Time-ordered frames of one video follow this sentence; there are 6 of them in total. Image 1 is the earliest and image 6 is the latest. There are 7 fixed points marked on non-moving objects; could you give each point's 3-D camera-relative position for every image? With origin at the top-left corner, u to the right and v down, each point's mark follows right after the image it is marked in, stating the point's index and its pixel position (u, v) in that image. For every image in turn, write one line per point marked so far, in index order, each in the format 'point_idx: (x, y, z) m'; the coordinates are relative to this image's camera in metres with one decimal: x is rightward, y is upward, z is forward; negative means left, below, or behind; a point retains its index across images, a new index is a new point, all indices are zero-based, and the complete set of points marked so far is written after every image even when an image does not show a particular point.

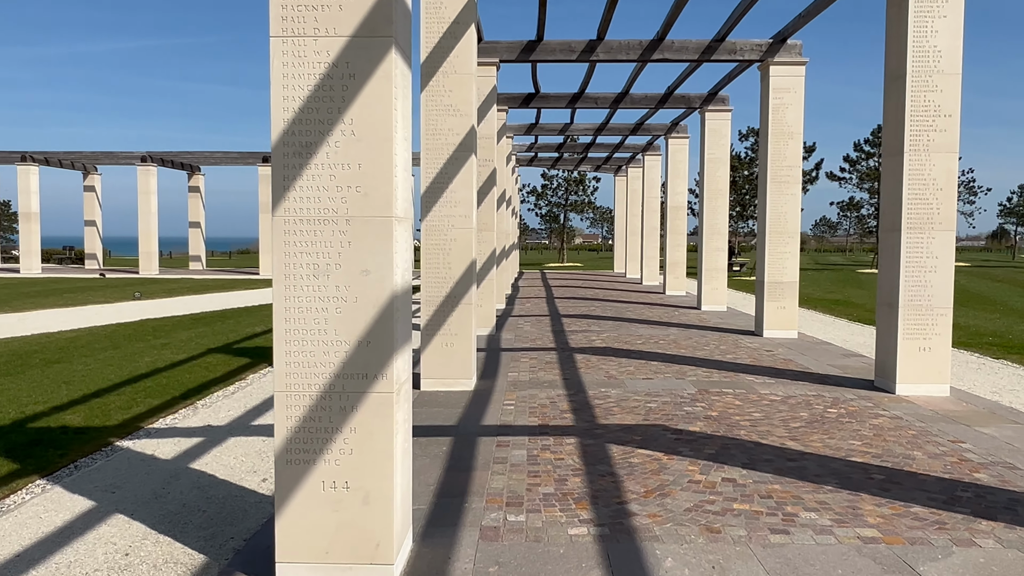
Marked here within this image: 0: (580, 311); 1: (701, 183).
0: (+1.4, -0.5, +16.4) m
1: (+4.0, +2.2, +17.4) m
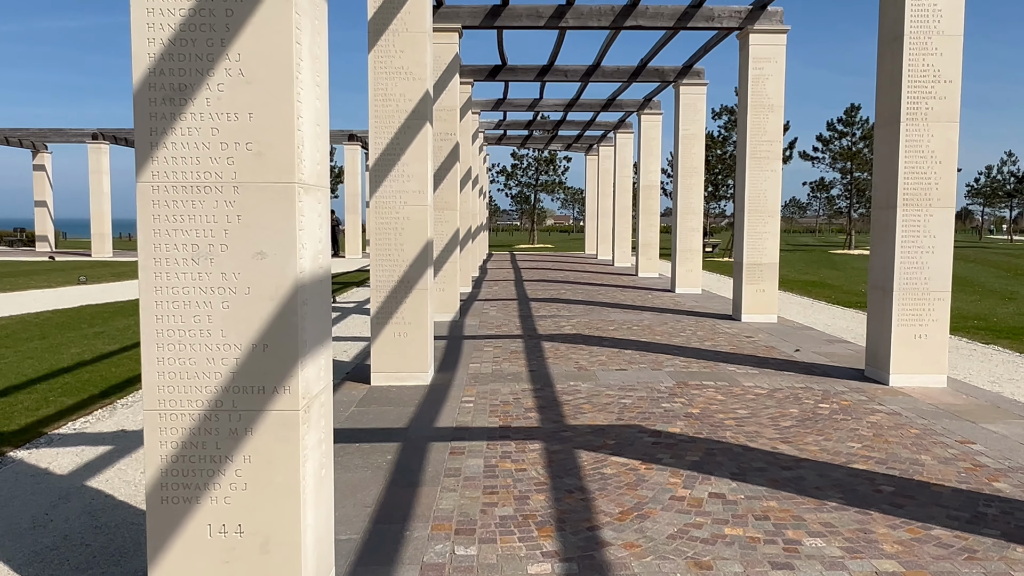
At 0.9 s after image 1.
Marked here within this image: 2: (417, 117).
0: (+0.7, -0.1, +15.7) m
1: (+3.3, +2.6, +16.7) m
2: (-0.8, +1.5, +7.3) m
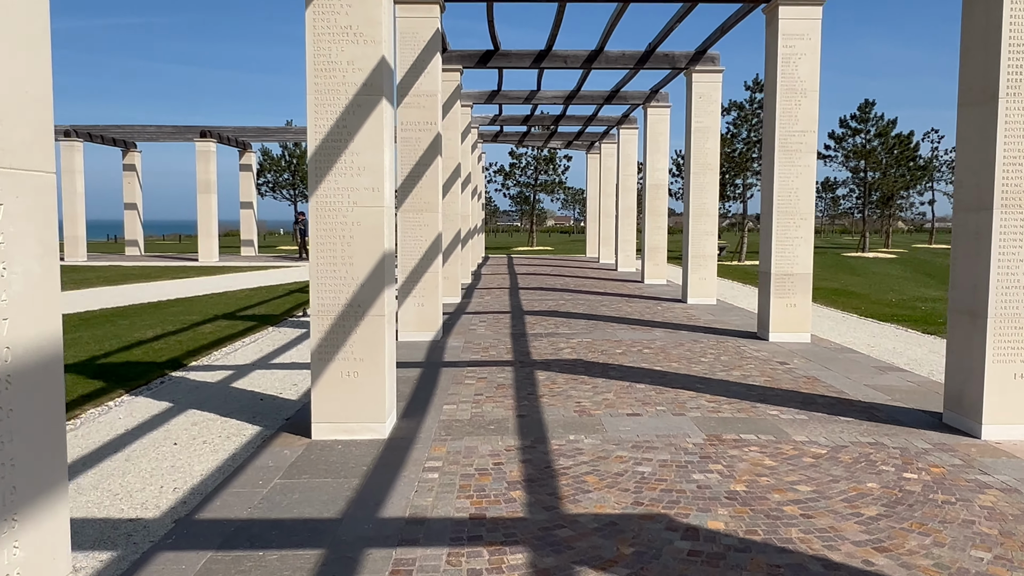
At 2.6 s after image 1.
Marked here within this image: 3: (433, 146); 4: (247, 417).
0: (+0.6, -0.3, +14.0) m
1: (+3.2, +2.4, +15.0) m
2: (-1.0, +1.3, +5.6) m
3: (-1.0, +1.8, +10.4) m
4: (-2.0, -1.0, +6.4) m
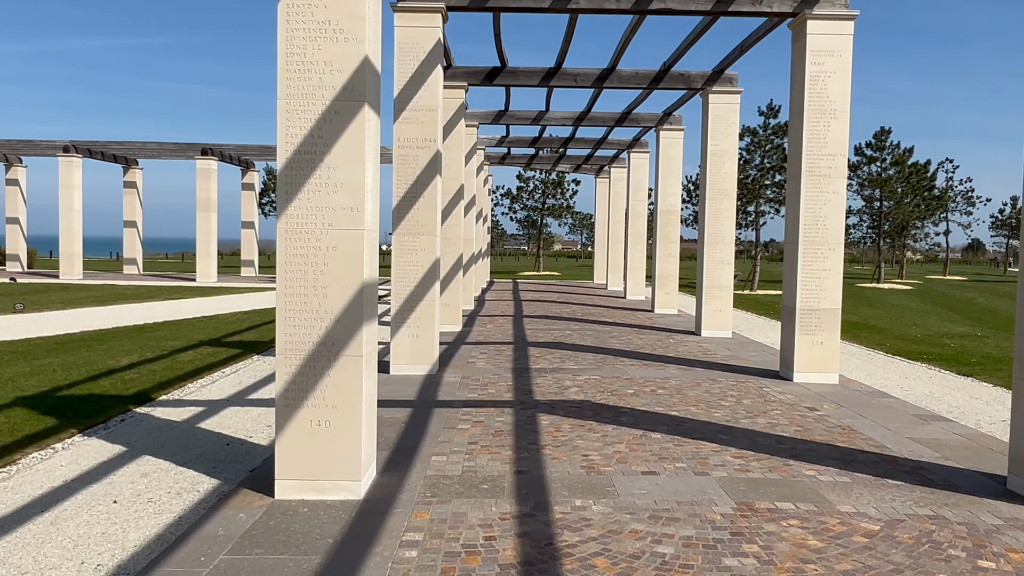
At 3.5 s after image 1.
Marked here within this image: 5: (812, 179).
0: (+0.7, -0.8, +13.2) m
1: (+3.3, +1.8, +14.2) m
2: (-0.9, +1.1, +4.8) m
3: (-0.9, +1.4, +9.6) m
4: (-2.1, -1.2, +5.6) m
5: (+3.4, +1.2, +9.5) m
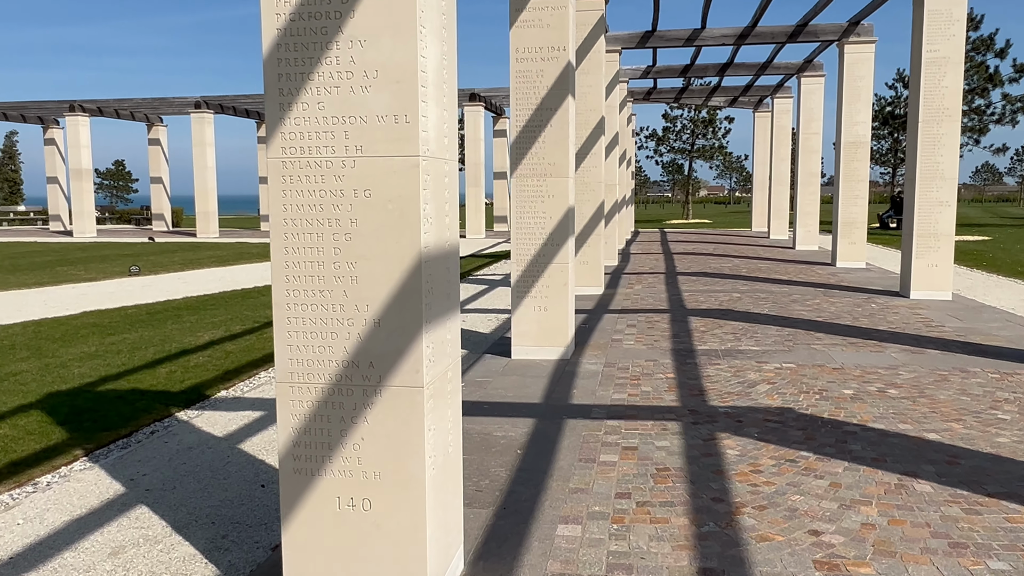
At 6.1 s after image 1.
0: (+2.6, -0.2, +10.6) m
1: (+5.3, +2.5, +11.0) m
2: (-0.4, +1.2, +2.6) m
3: (+0.4, +1.8, +7.2) m
4: (-1.3, -1.1, +3.6) m
5: (+4.7, +1.6, +6.4) m
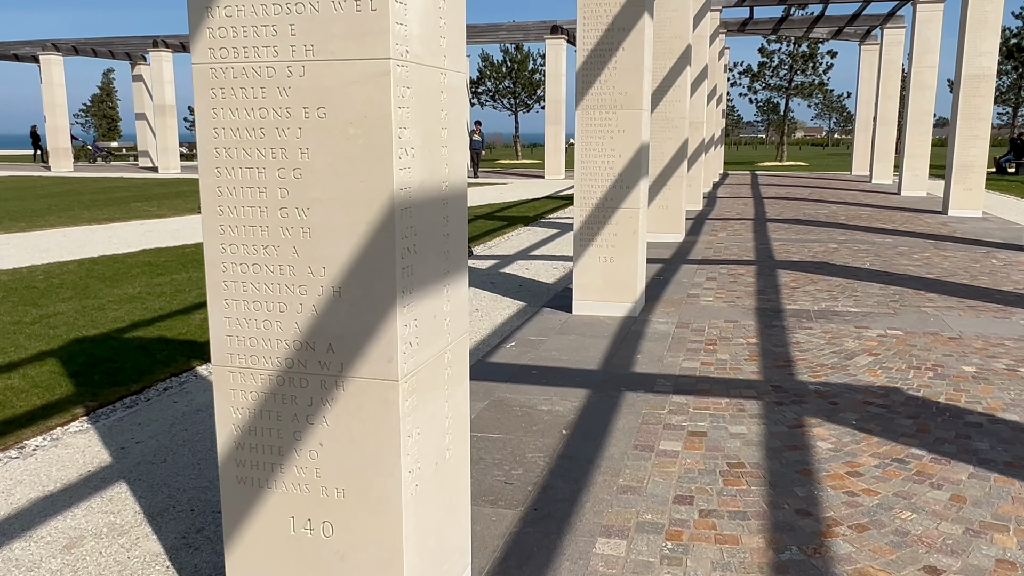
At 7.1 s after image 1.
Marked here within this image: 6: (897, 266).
0: (+3.4, +0.4, +9.5) m
1: (+6.2, +3.0, +9.5) m
2: (-0.4, +1.3, +1.7) m
3: (+0.9, +2.2, +6.3) m
4: (-1.2, -0.9, +3.0) m
5: (+5.1, +1.9, +5.0) m
6: (+4.0, +0.2, +8.6) m
